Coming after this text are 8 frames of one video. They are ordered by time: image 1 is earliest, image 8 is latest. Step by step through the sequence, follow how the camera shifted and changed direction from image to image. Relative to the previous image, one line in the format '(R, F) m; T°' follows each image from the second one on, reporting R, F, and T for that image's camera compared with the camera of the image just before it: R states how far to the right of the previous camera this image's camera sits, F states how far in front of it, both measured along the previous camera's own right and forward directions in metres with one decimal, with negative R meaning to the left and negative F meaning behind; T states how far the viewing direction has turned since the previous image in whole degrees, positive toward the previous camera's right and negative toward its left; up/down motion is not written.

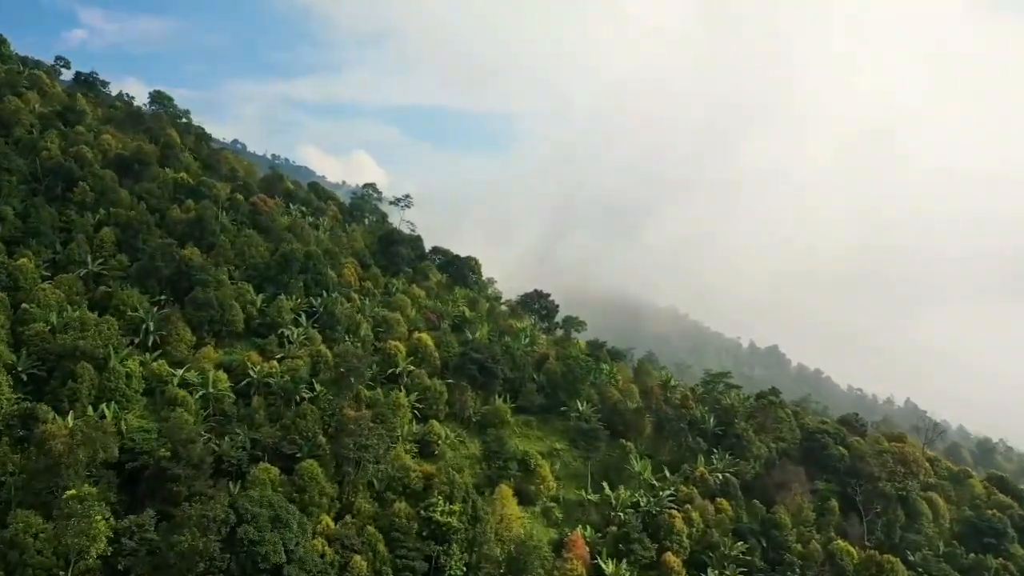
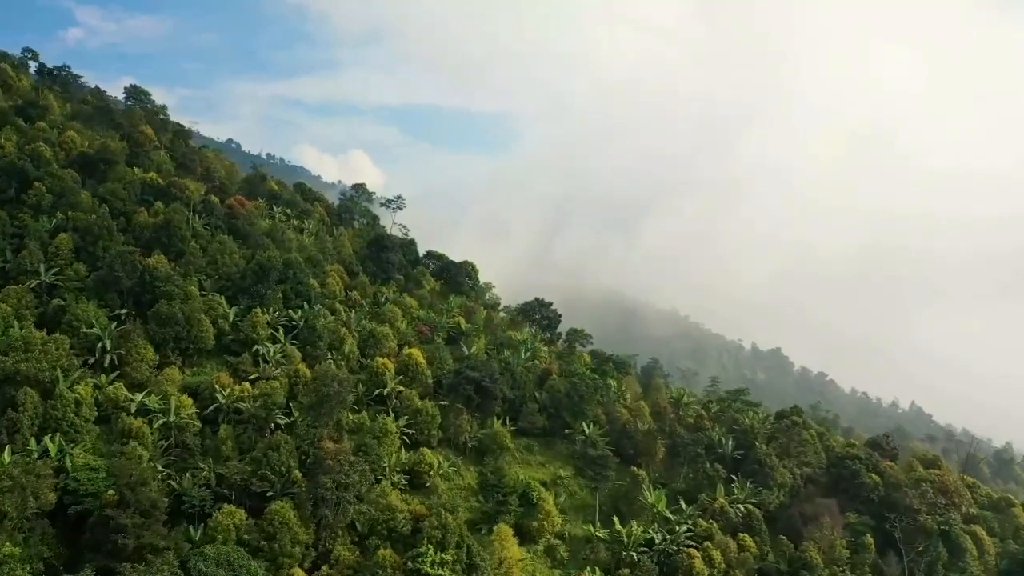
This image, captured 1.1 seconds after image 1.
(-0.1, +3.8) m; 0°
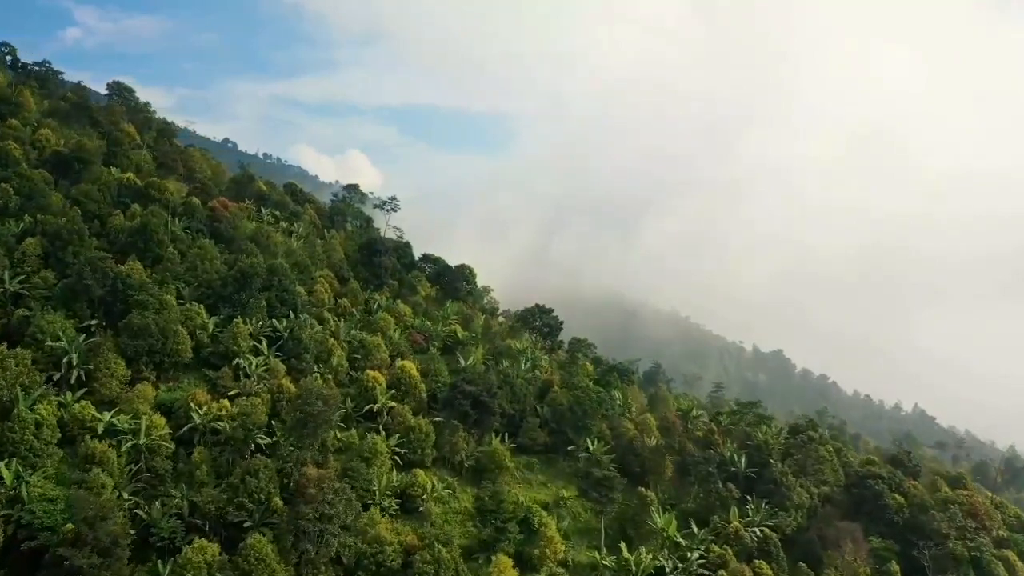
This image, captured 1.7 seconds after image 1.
(0.0, +2.4) m; 0°
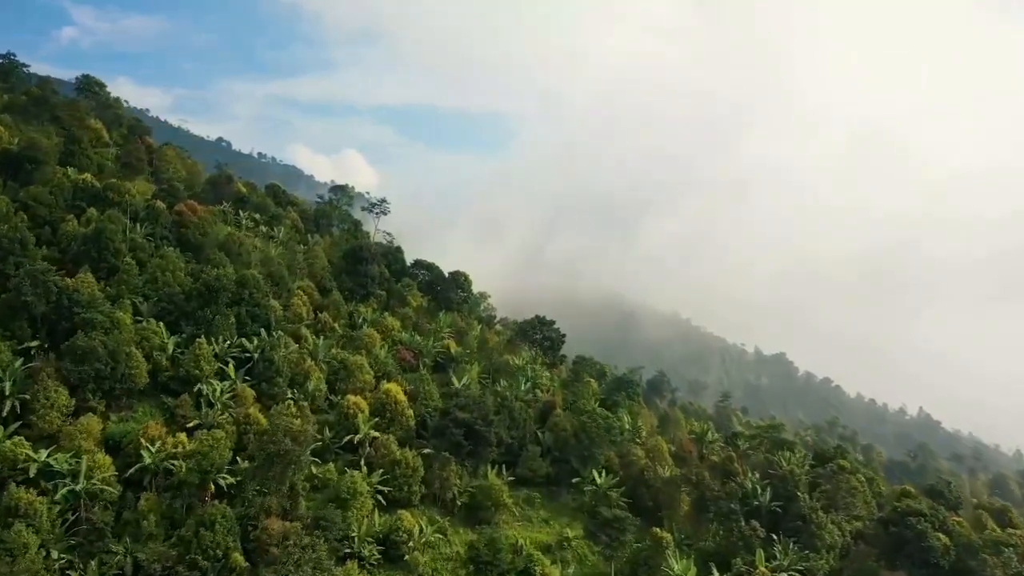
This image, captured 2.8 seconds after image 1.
(0.0, +3.8) m; 0°
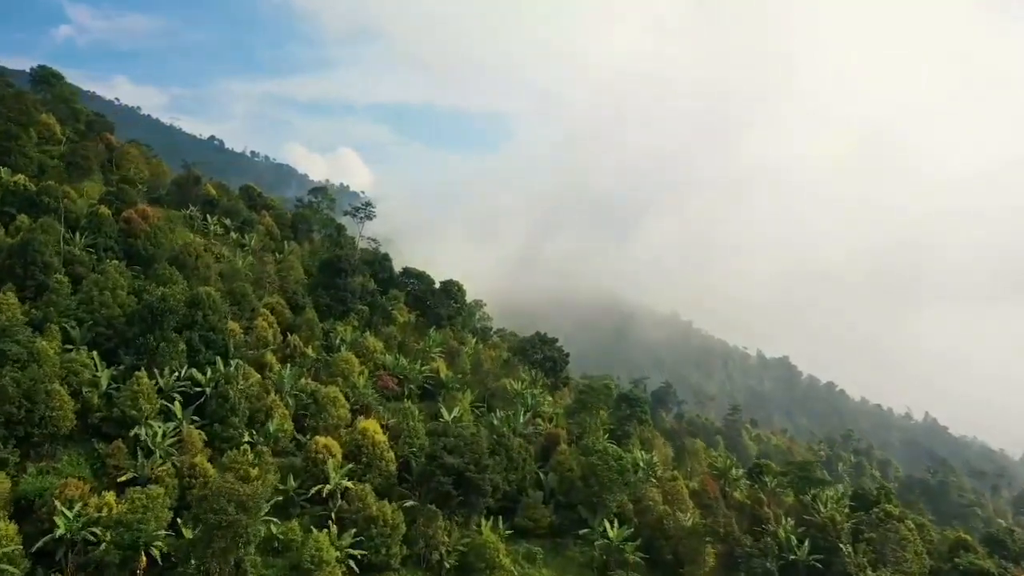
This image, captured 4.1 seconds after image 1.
(0.0, +4.7) m; 0°
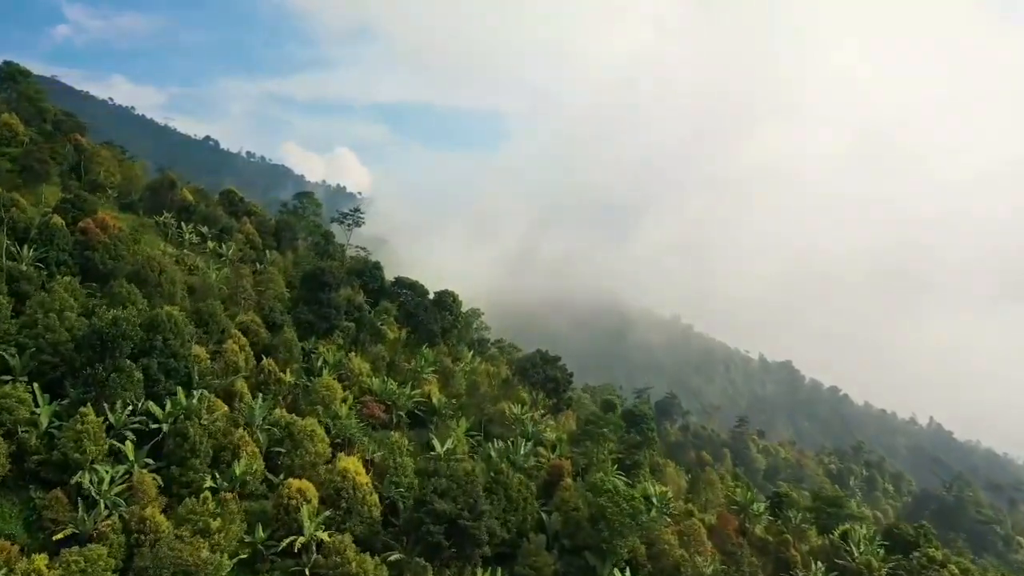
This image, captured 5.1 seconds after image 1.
(0.0, +3.2) m; 0°
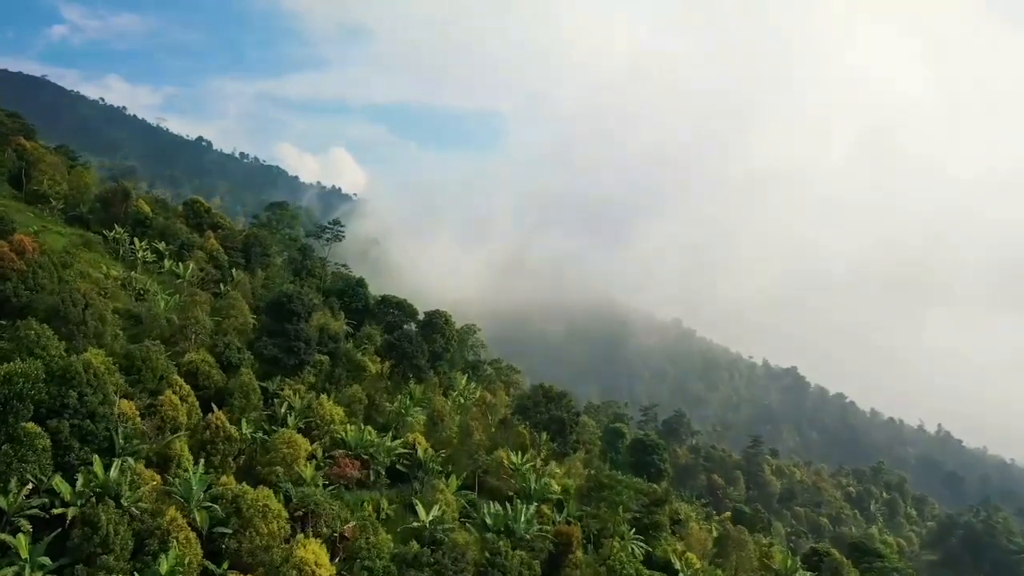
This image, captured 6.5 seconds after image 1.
(0.0, +4.8) m; 0°
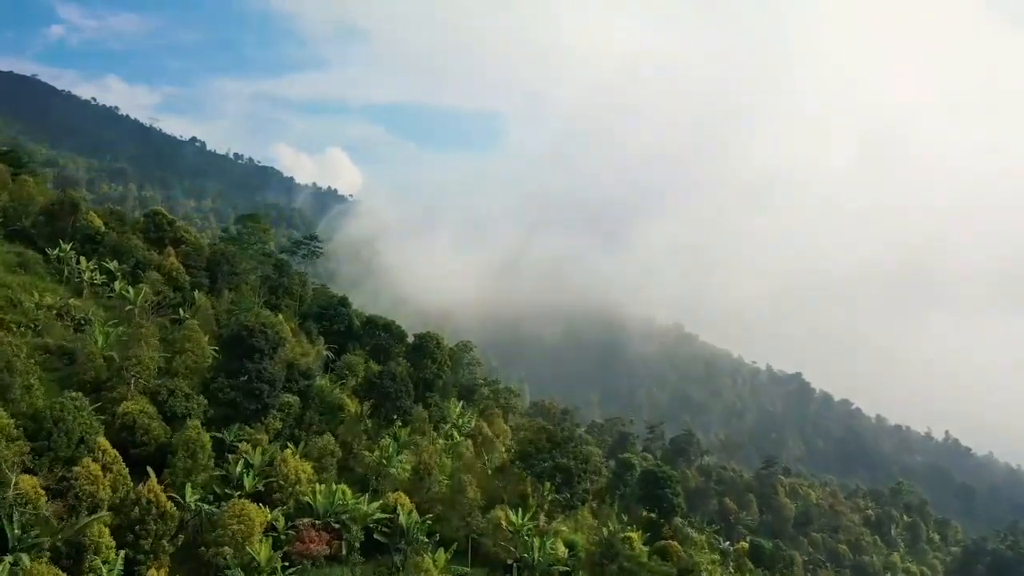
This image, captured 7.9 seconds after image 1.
(0.0, +4.3) m; 0°
